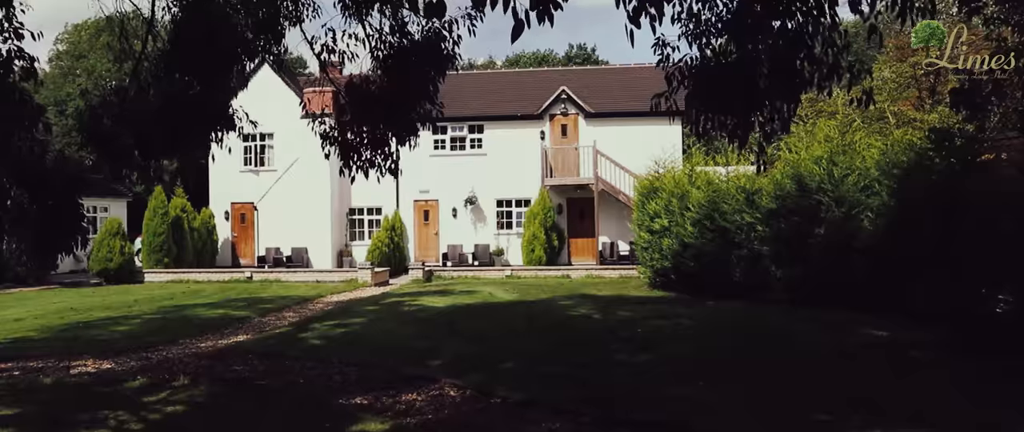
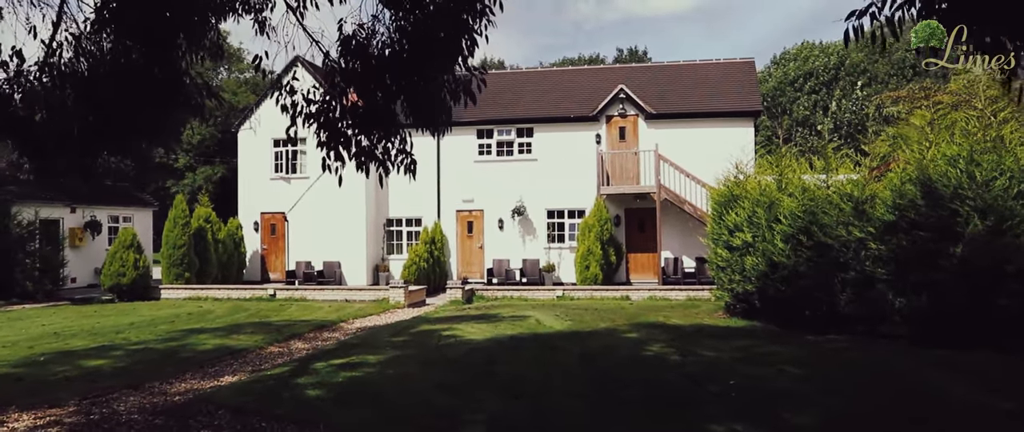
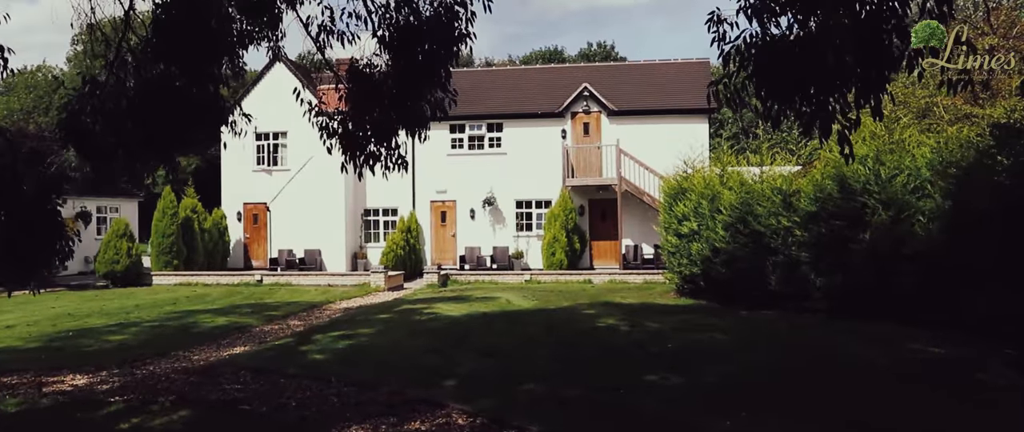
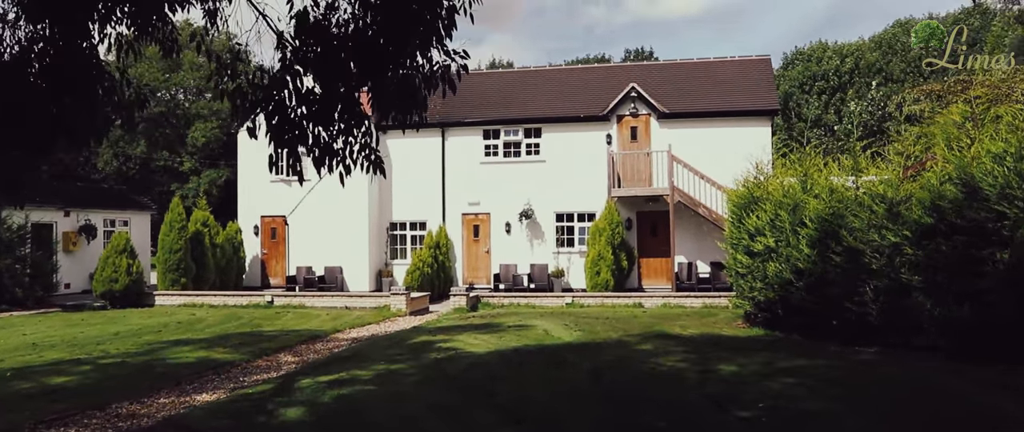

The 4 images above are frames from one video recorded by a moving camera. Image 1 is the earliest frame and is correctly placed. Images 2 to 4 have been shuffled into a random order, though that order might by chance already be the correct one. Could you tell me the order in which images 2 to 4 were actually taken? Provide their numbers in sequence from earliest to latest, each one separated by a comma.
3, 2, 4
